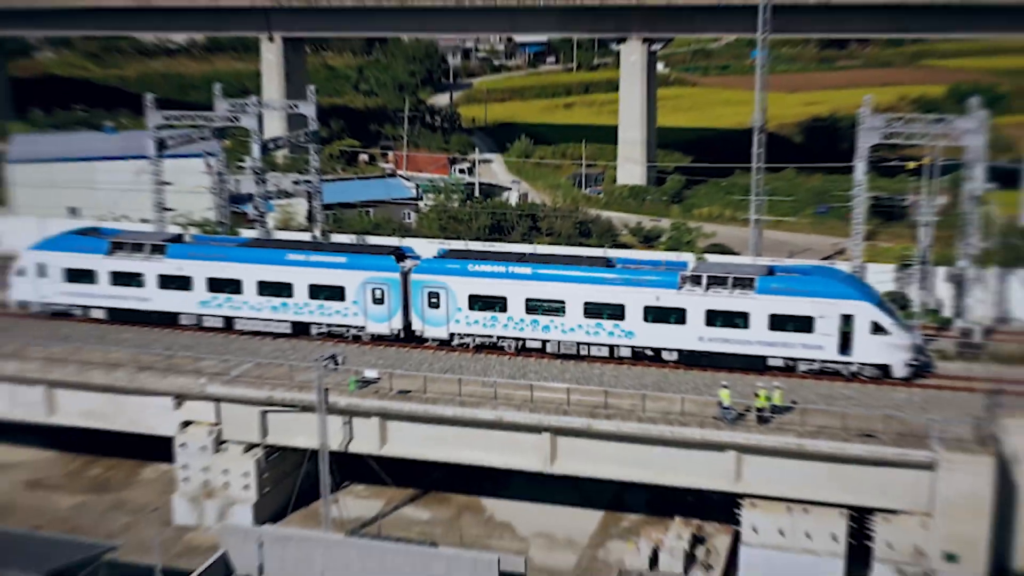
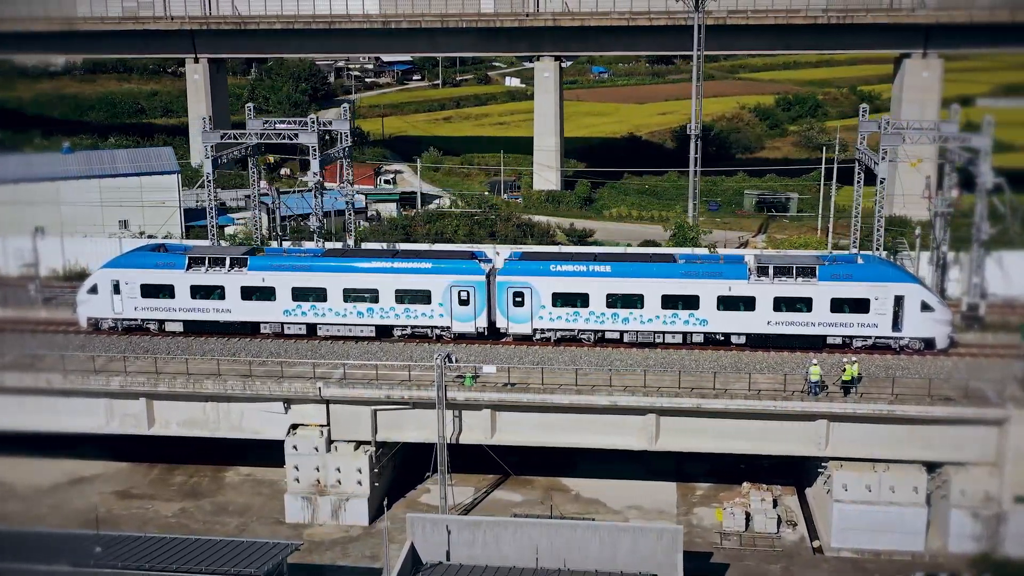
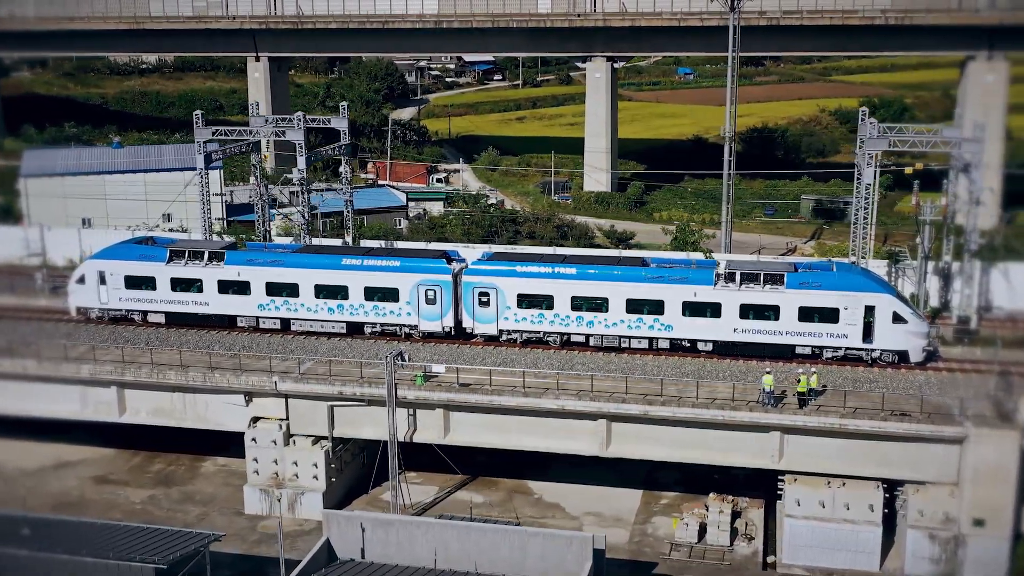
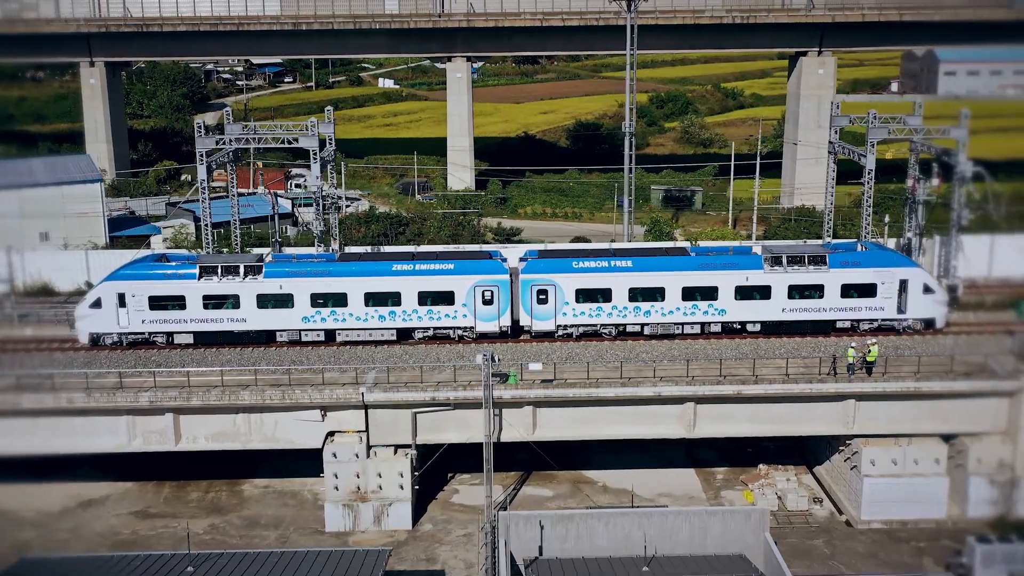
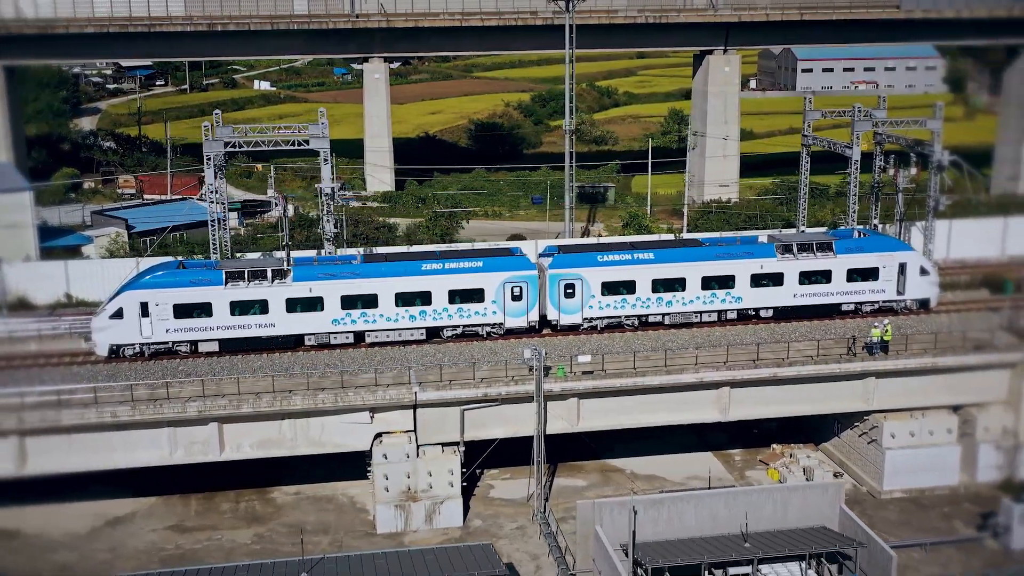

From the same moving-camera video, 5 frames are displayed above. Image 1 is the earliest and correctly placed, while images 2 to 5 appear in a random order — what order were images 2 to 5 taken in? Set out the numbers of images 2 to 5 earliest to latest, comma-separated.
3, 2, 4, 5
